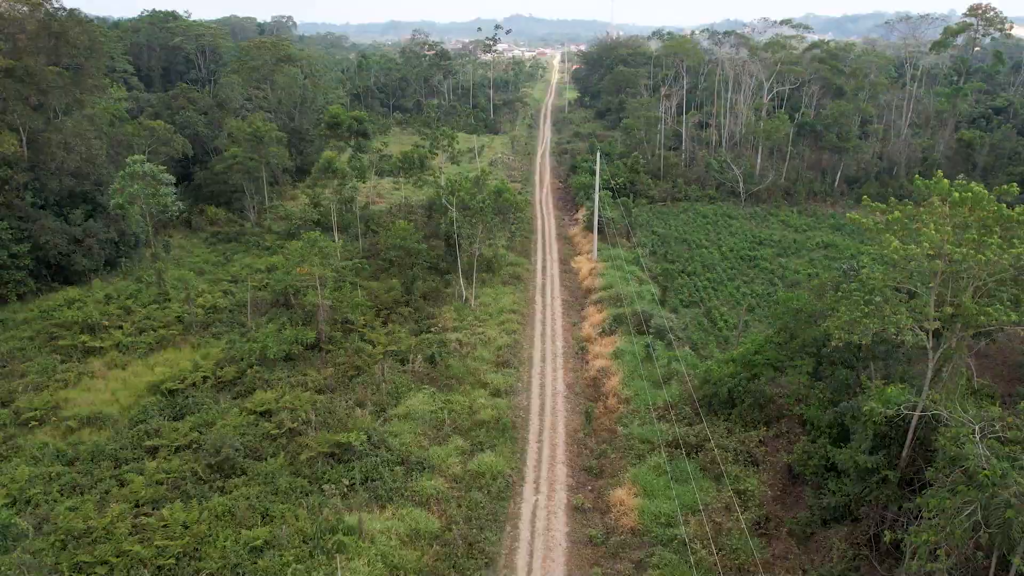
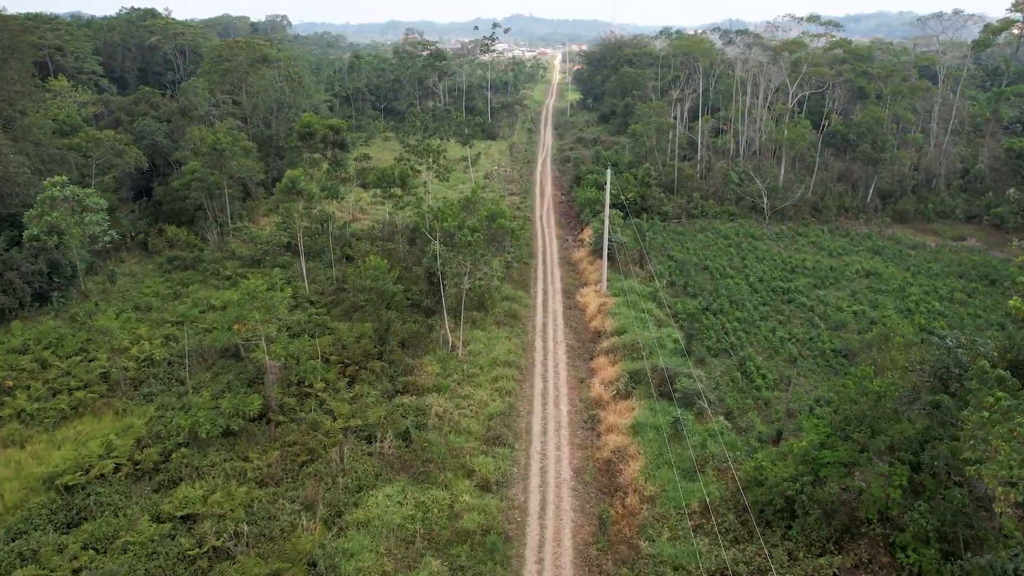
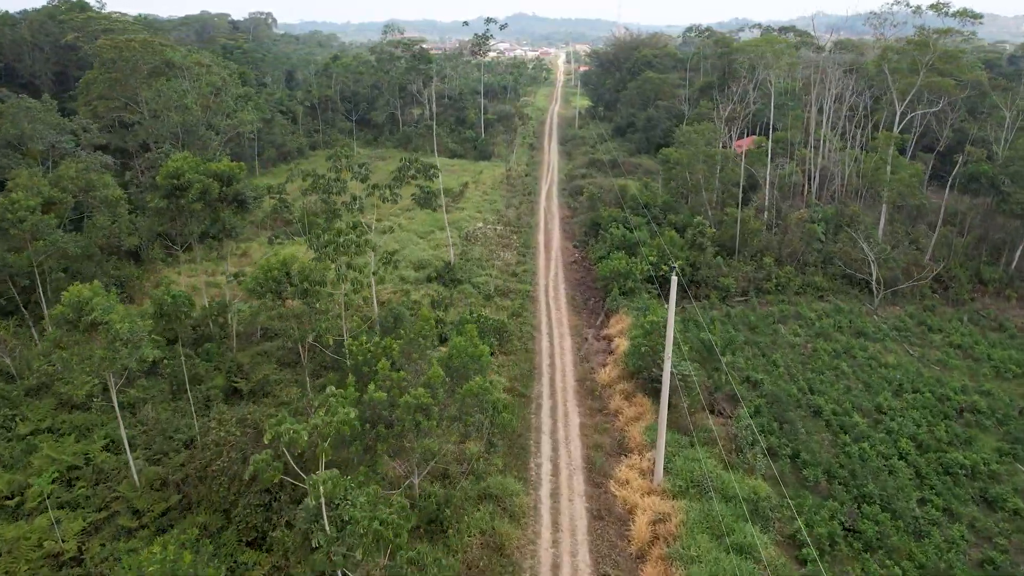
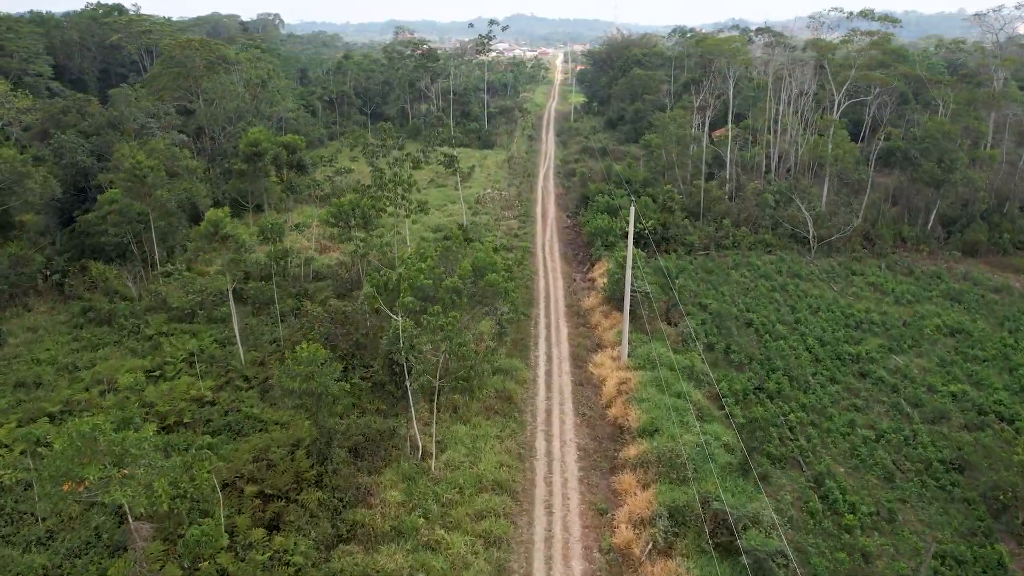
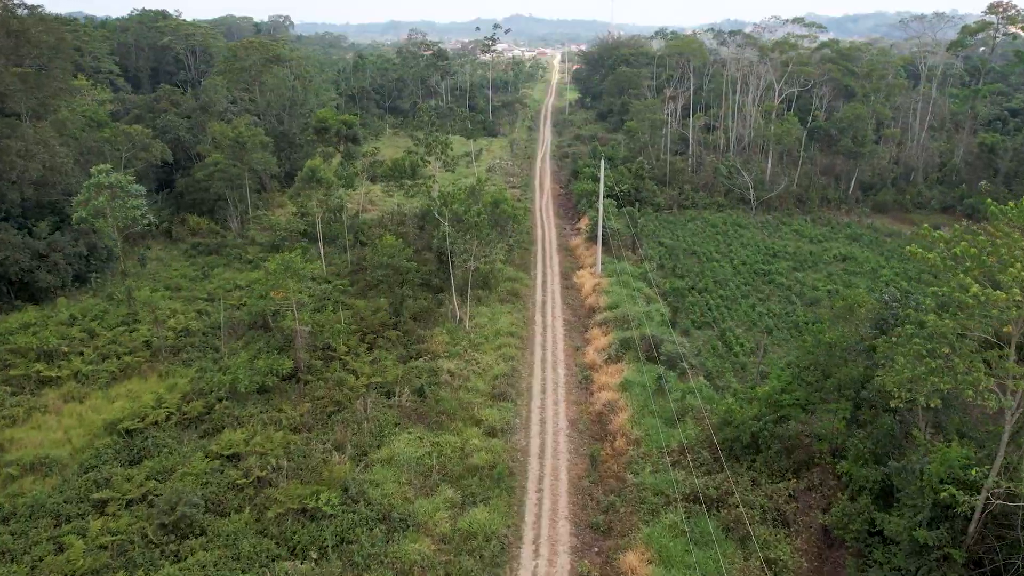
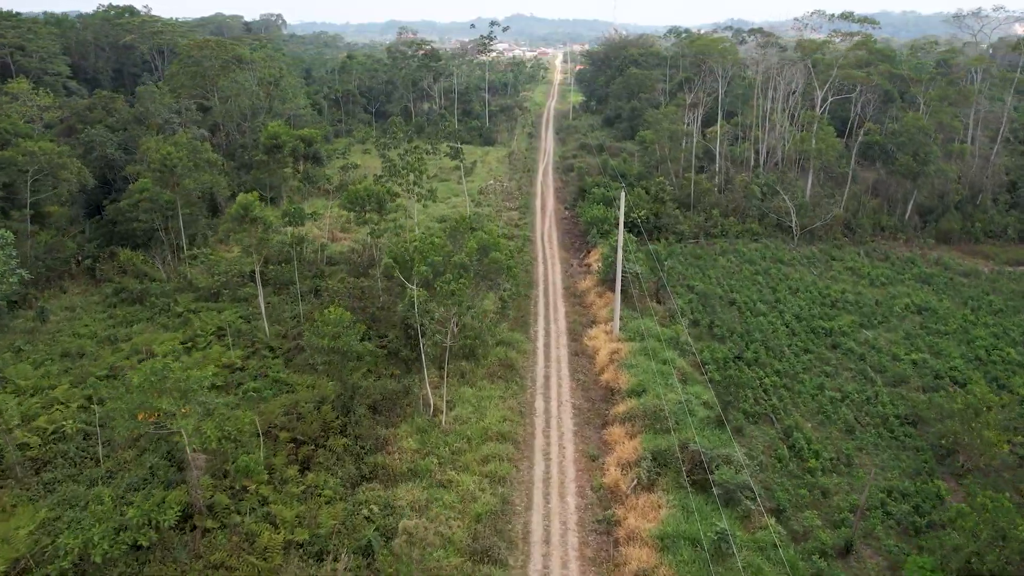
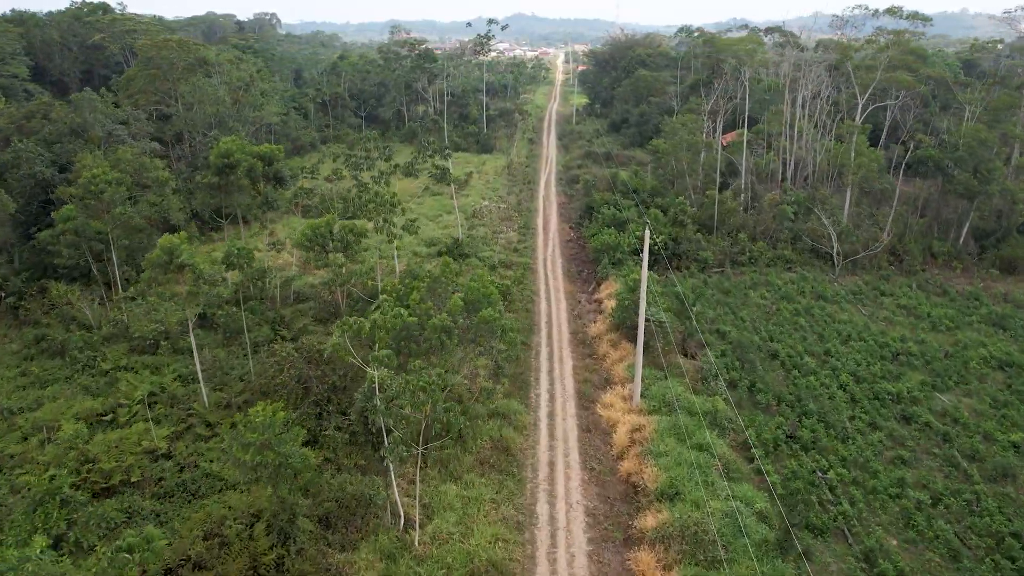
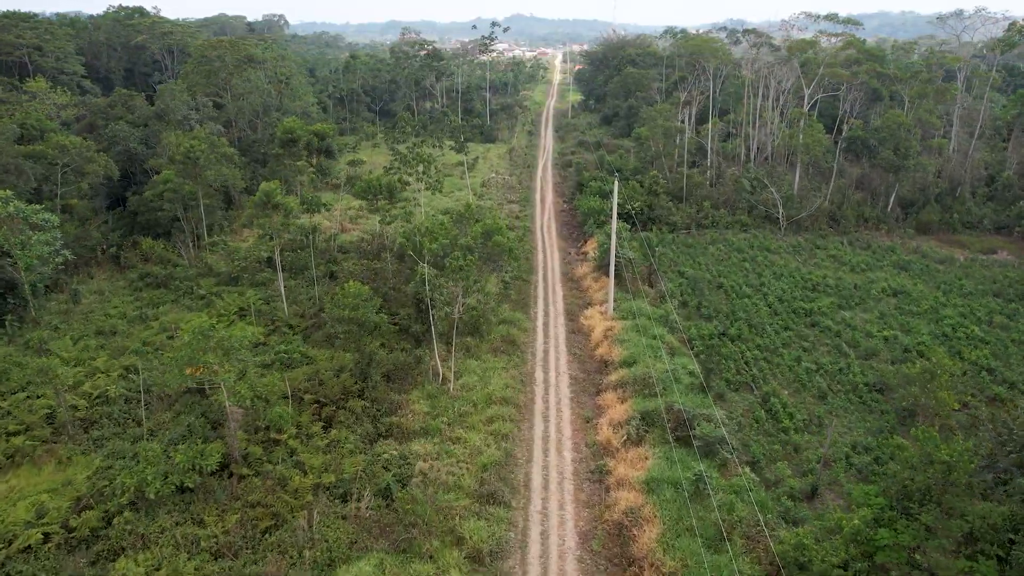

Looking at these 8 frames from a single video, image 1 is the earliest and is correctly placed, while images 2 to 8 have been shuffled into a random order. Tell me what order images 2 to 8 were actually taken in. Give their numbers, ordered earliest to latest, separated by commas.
5, 2, 8, 6, 4, 7, 3
